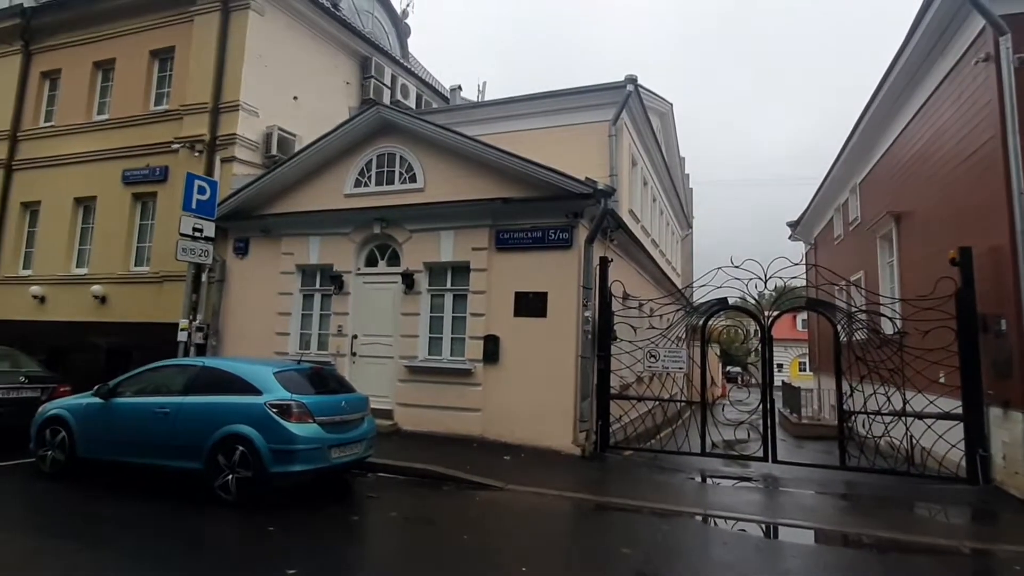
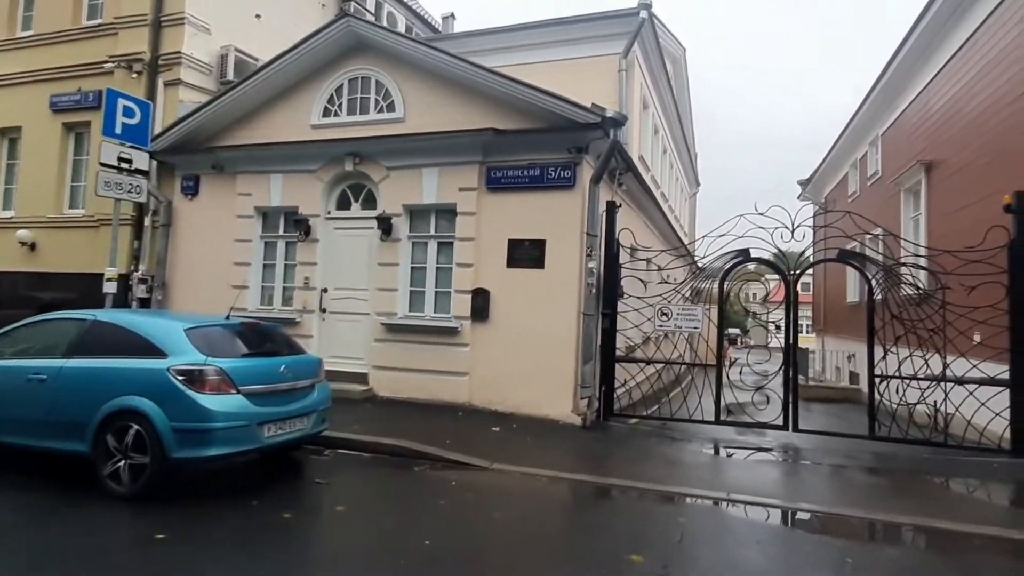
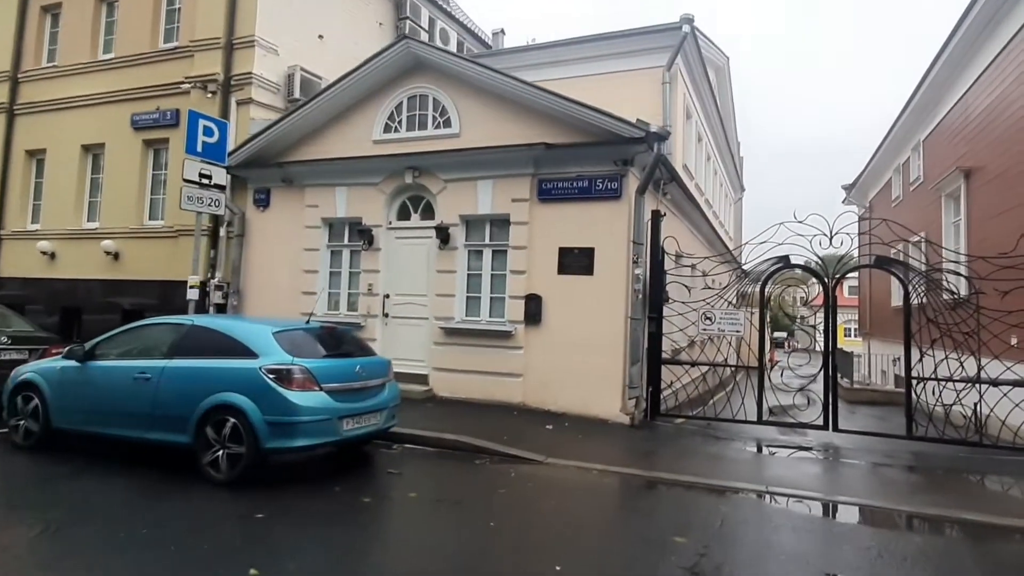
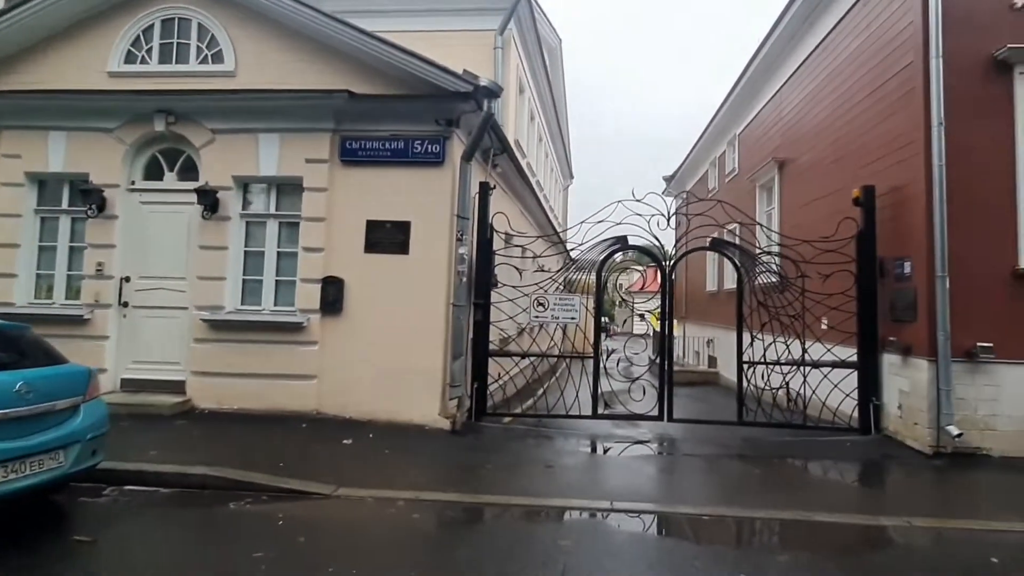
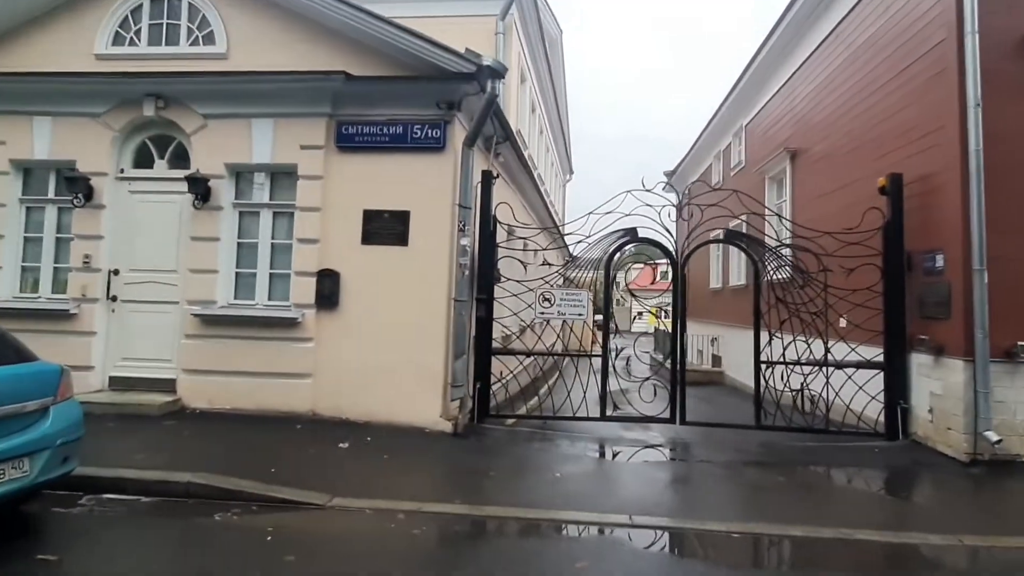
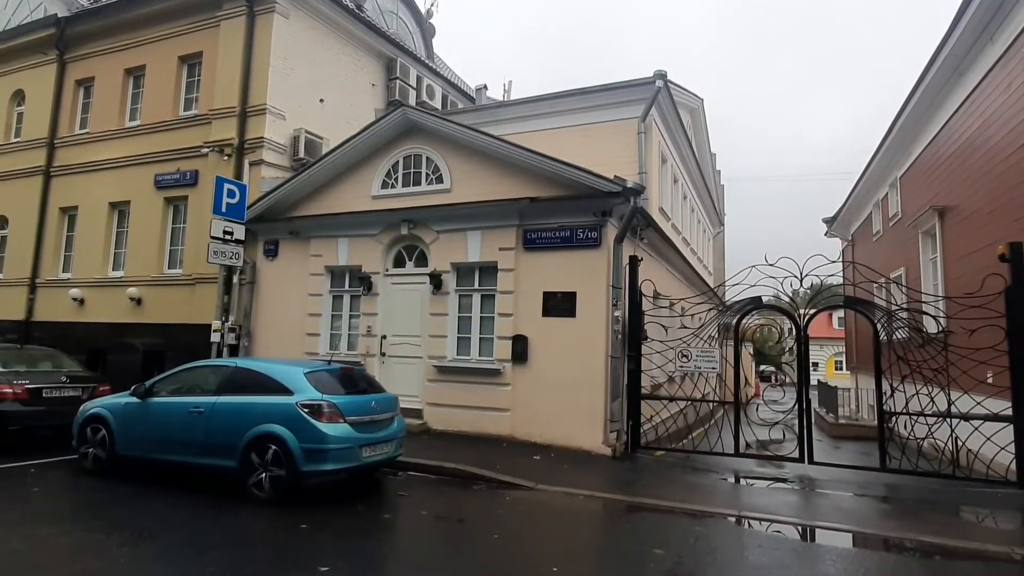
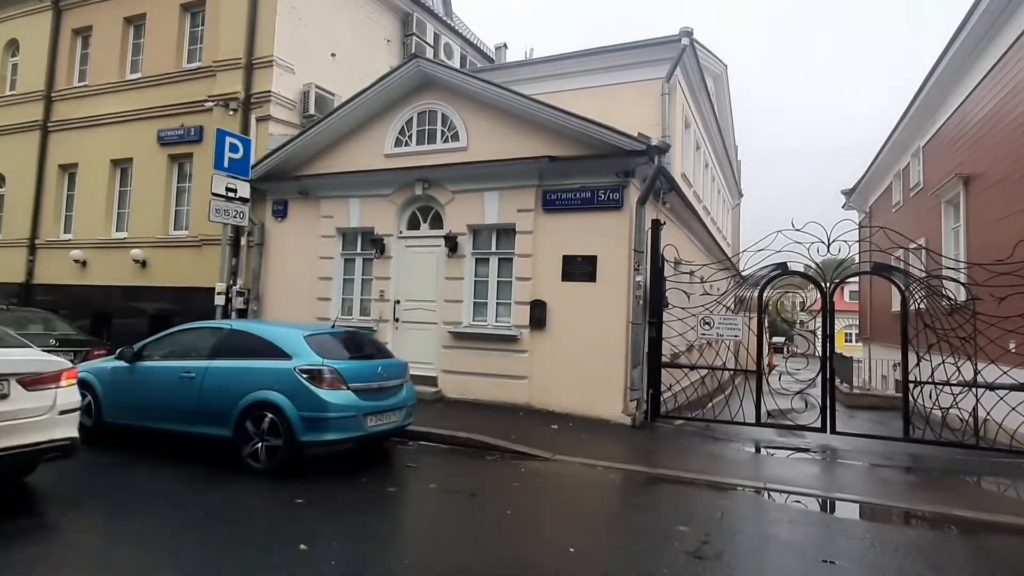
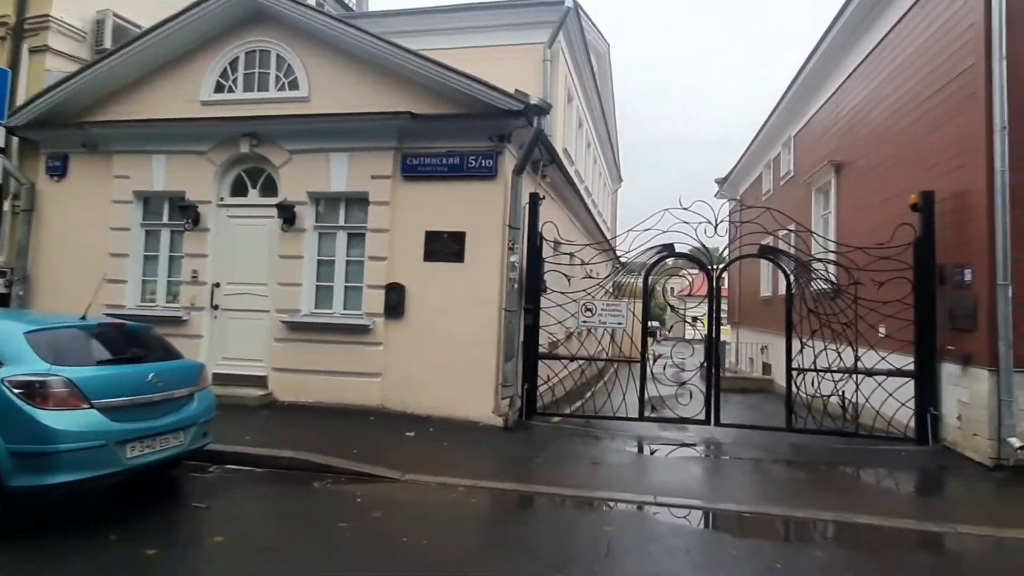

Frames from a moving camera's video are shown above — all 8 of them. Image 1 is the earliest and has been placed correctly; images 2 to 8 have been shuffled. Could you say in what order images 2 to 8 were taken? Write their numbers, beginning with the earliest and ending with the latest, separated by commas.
6, 7, 3, 2, 8, 4, 5
